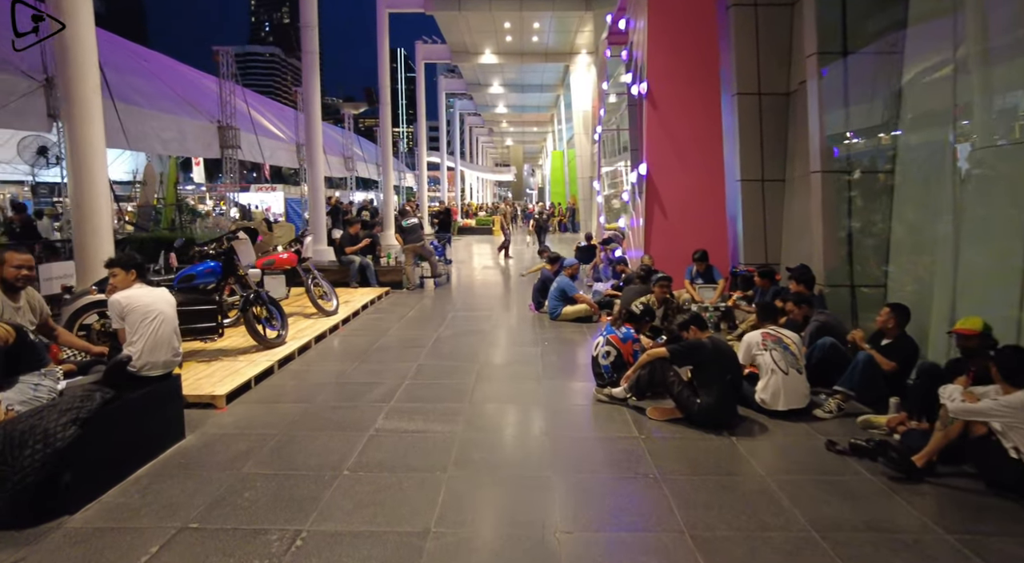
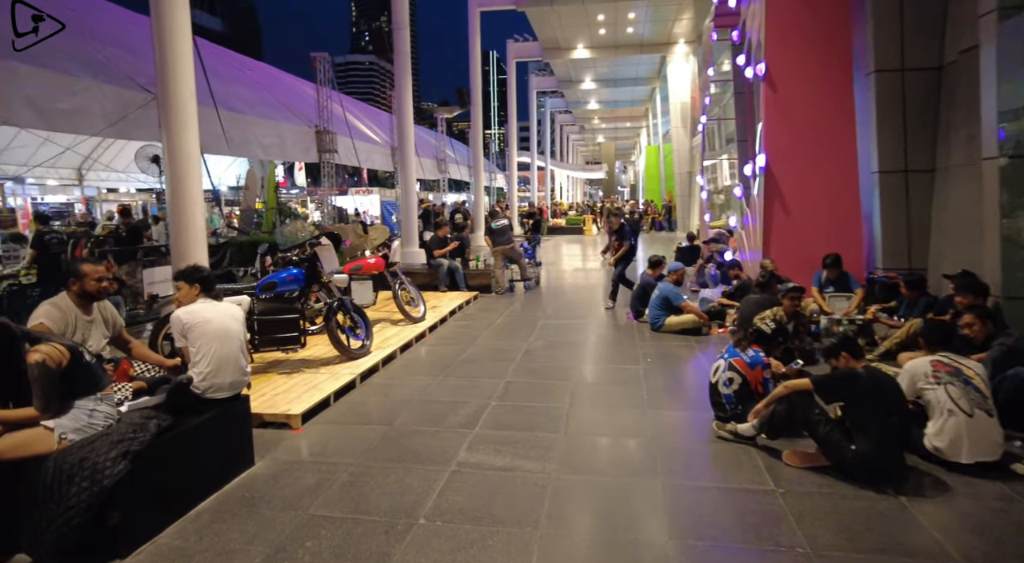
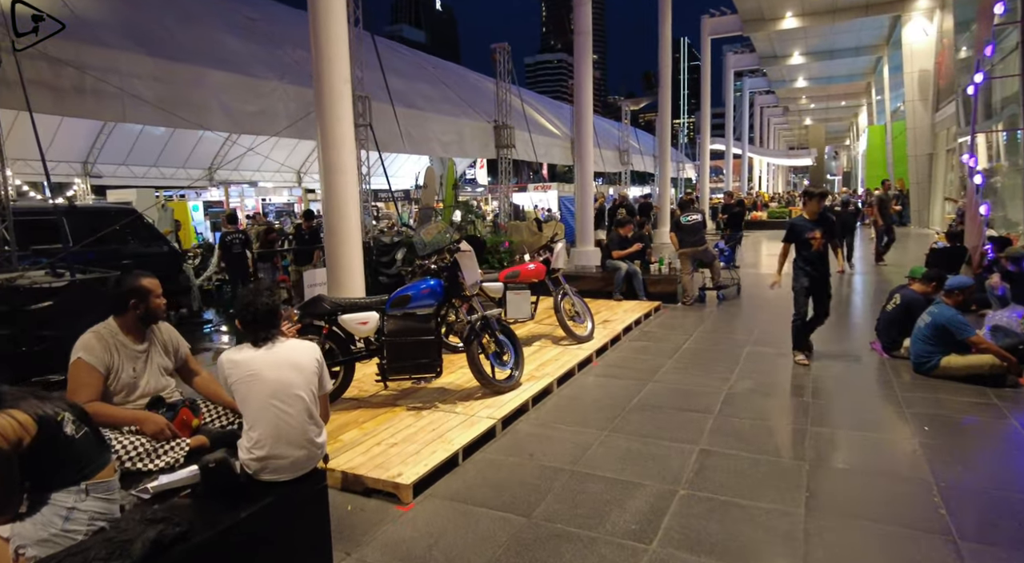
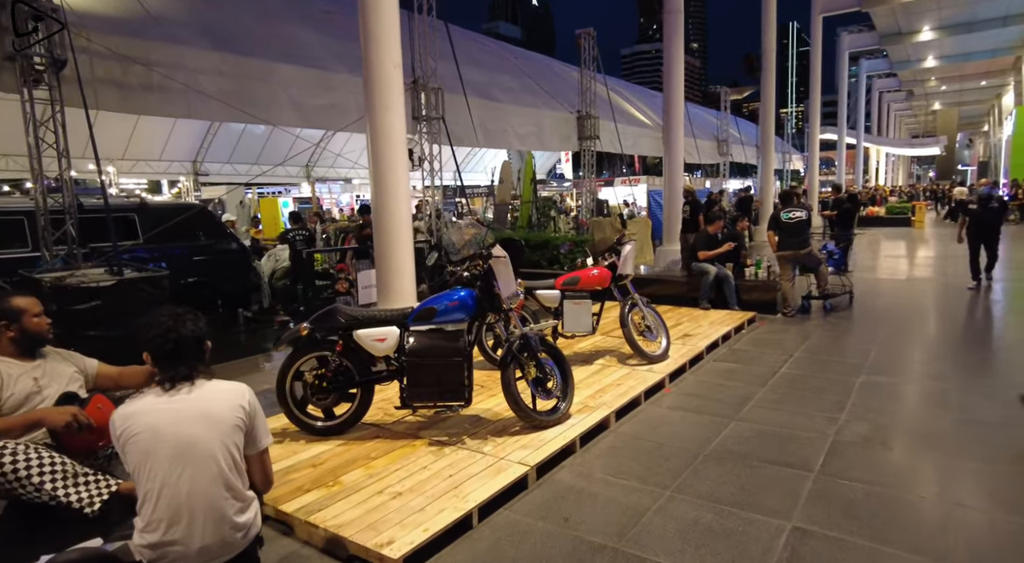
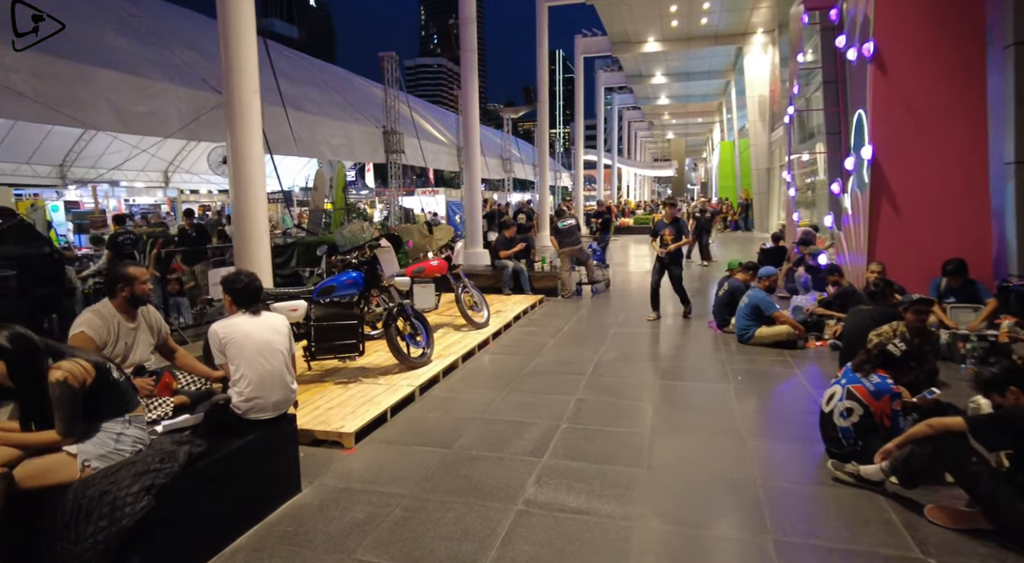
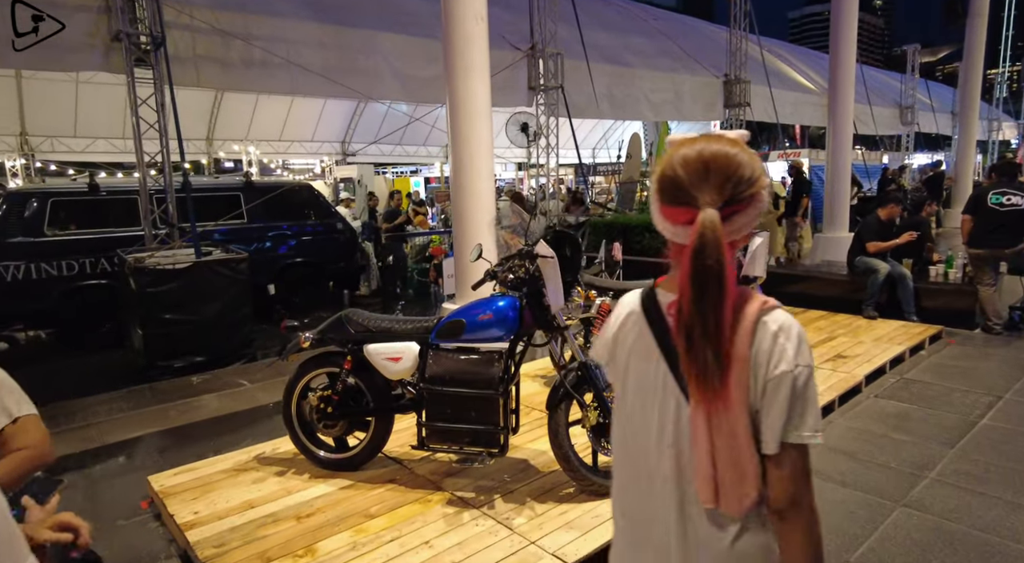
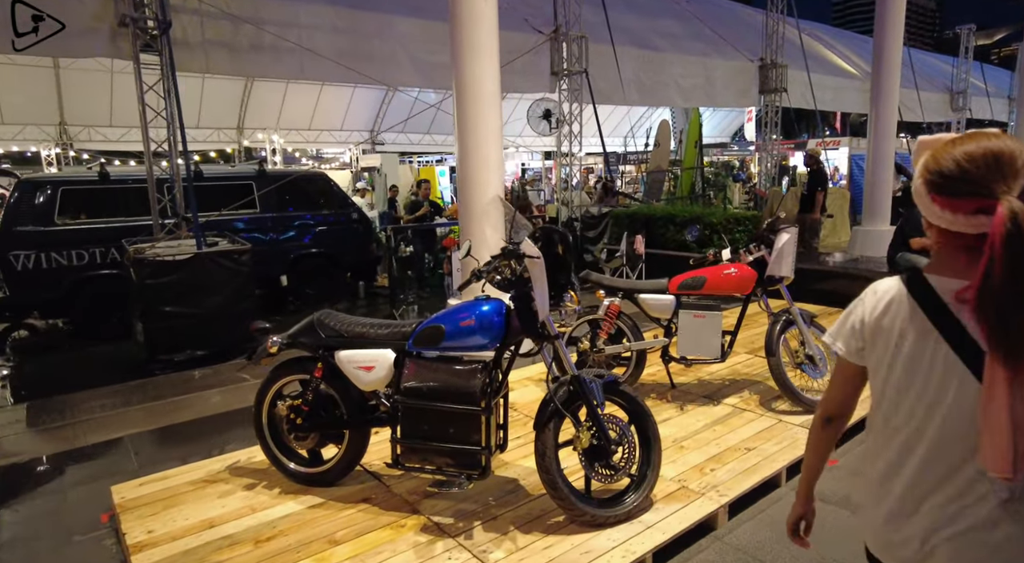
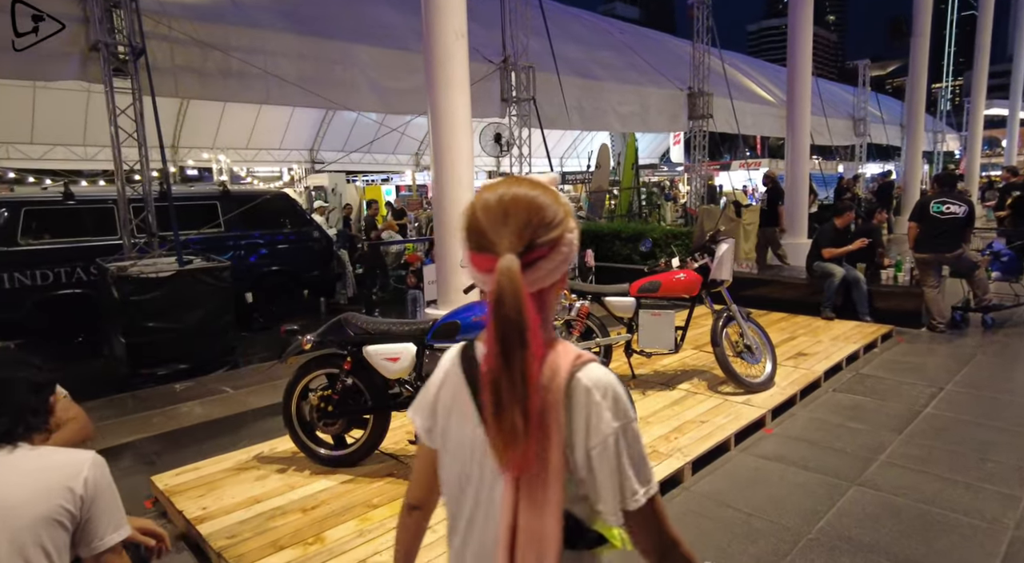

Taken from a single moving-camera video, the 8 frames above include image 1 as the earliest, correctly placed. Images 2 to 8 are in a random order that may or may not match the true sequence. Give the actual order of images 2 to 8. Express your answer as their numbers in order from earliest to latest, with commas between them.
2, 5, 3, 4, 8, 6, 7
